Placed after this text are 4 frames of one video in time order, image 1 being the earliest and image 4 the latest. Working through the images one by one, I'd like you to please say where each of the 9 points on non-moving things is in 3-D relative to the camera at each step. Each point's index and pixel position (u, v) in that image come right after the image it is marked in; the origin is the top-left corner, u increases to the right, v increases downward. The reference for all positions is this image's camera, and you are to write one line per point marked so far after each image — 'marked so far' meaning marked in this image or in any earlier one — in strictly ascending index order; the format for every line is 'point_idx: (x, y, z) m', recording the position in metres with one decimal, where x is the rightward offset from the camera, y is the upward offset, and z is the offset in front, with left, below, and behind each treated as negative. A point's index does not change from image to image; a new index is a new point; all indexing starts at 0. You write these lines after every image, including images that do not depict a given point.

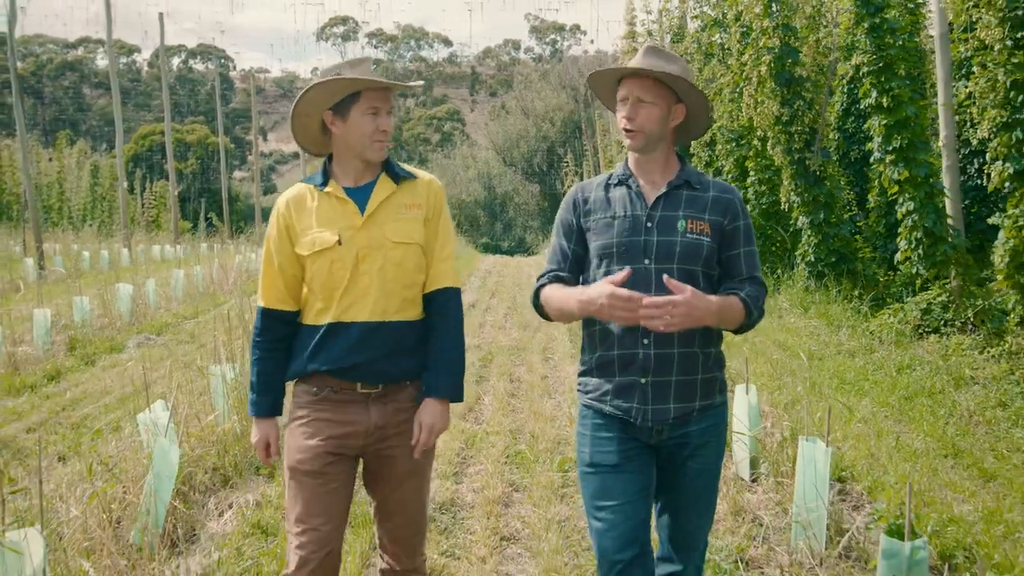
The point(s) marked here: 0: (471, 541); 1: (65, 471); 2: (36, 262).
0: (-0.2, -1.3, +4.5) m
1: (-2.8, -1.1, +5.4) m
2: (-8.9, +0.5, +16.2) m
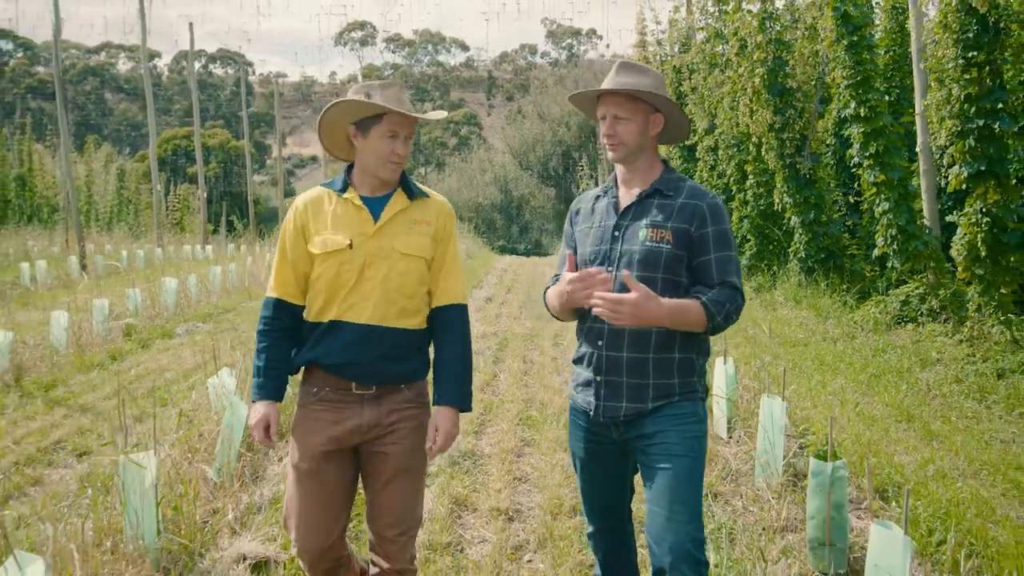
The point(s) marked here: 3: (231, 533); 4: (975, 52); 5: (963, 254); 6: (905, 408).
0: (-0.1, -1.2, +5.5) m
1: (-2.7, -1.0, +6.4) m
2: (-8.6, +0.6, +17.3) m
3: (-1.5, -1.3, +4.7) m
4: (+4.3, +2.2, +8.2) m
5: (+4.5, +0.3, +8.6) m
6: (+3.1, -1.0, +6.9) m
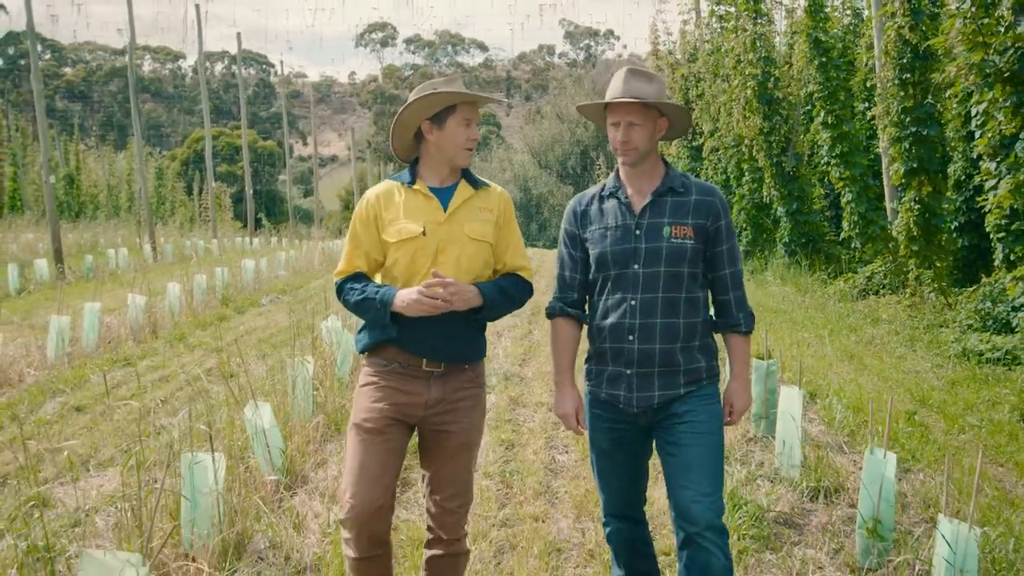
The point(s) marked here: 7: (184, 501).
0: (+0.2, -0.9, +7.6) m
1: (-2.4, -0.7, +8.6) m
2: (-8.0, +0.9, +19.6) m
3: (-1.2, -1.0, +6.9) m
4: (+4.7, +2.5, +10.2) m
5: (+4.8, +0.6, +10.6) m
6: (+3.5, -0.6, +9.0) m
7: (-1.6, -1.1, +4.3) m
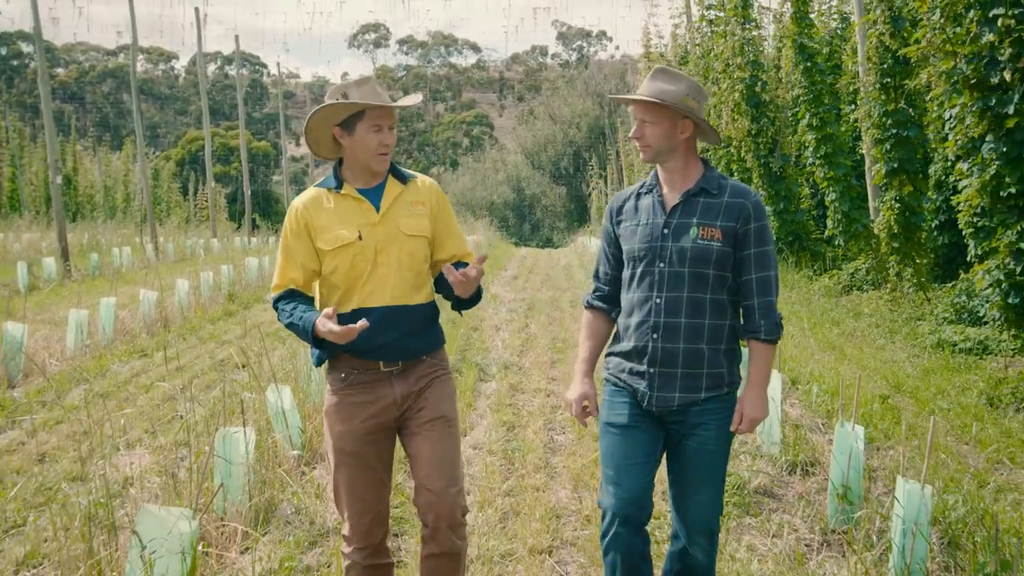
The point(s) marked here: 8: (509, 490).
0: (+0.2, -0.8, +8.1) m
1: (-2.4, -0.6, +9.0) m
2: (-8.1, +1.0, +19.9) m
3: (-1.2, -1.0, +7.3) m
4: (+4.7, +2.6, +10.7) m
5: (+4.8, +0.7, +11.1) m
6: (+3.5, -0.6, +9.5) m
7: (-1.6, -1.0, +4.7) m
8: (0.0, -1.3, +5.4) m
